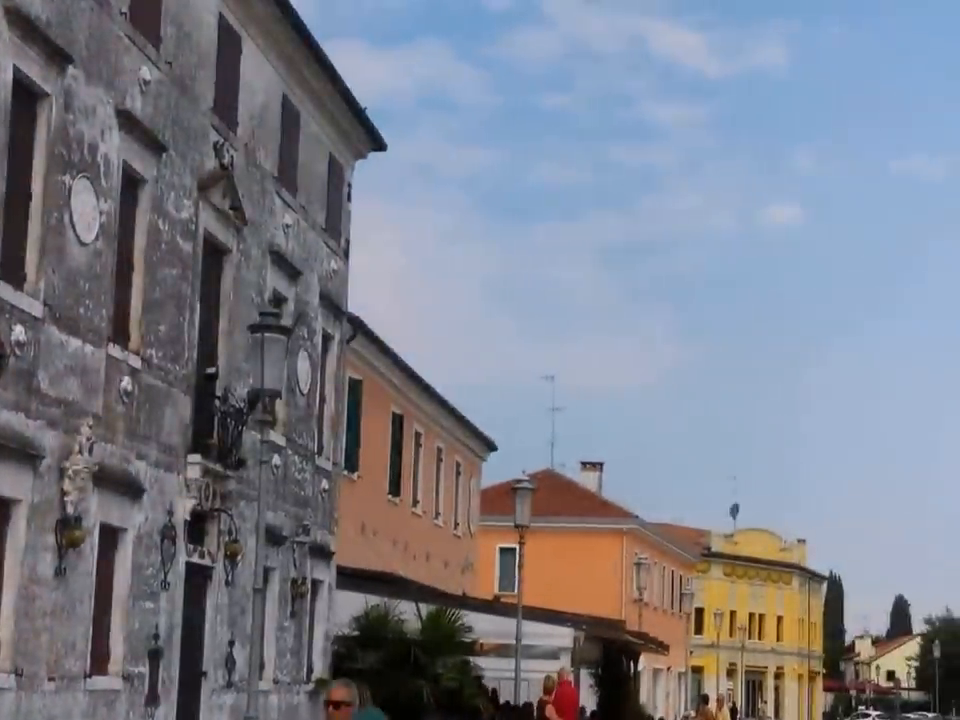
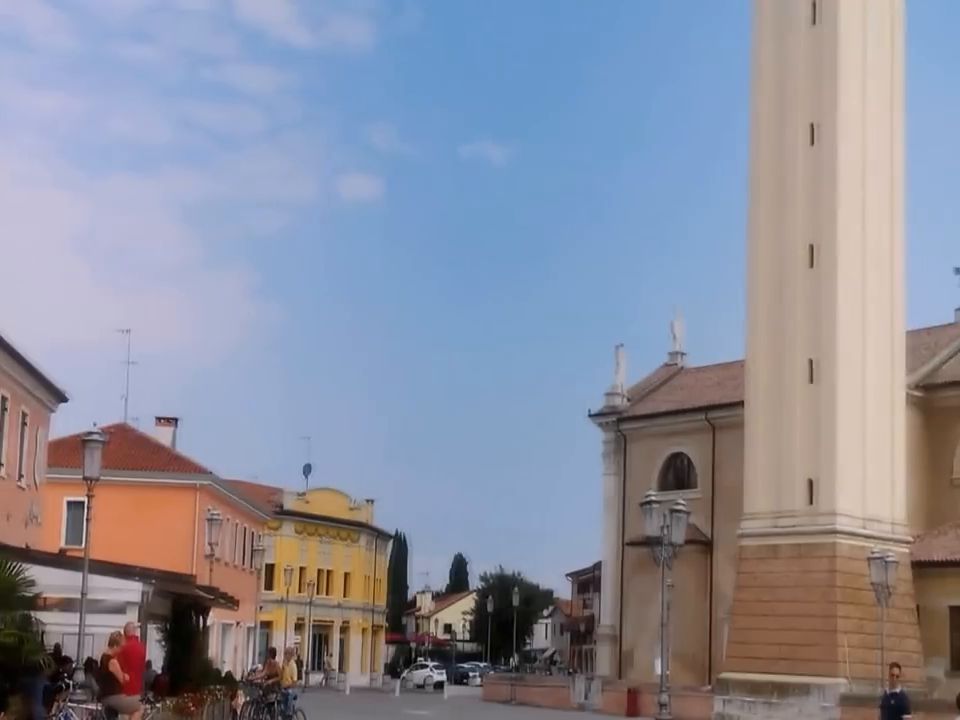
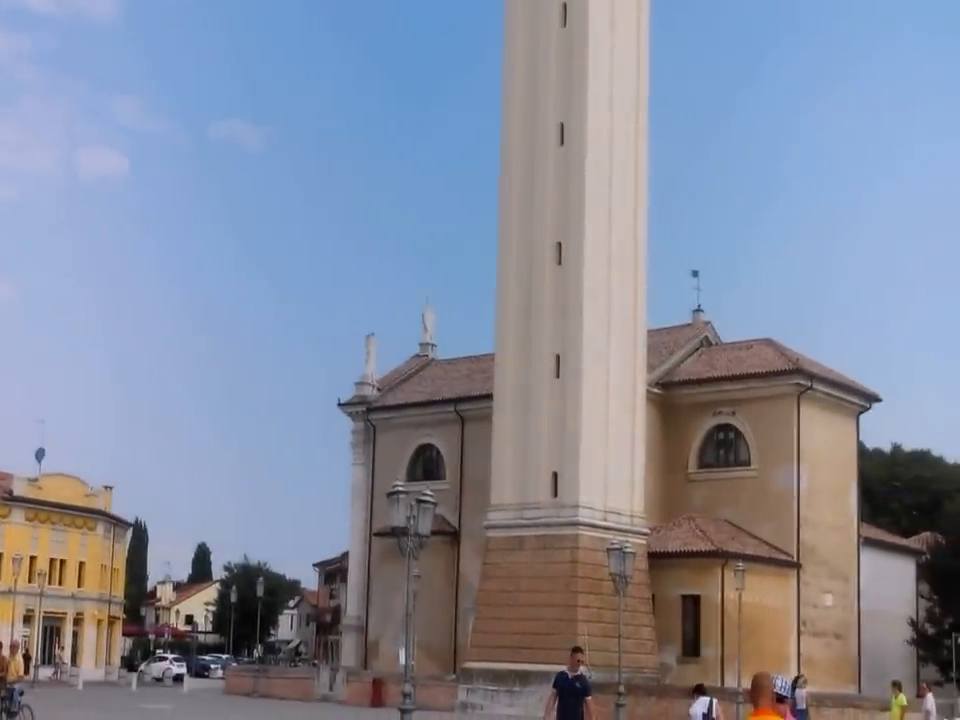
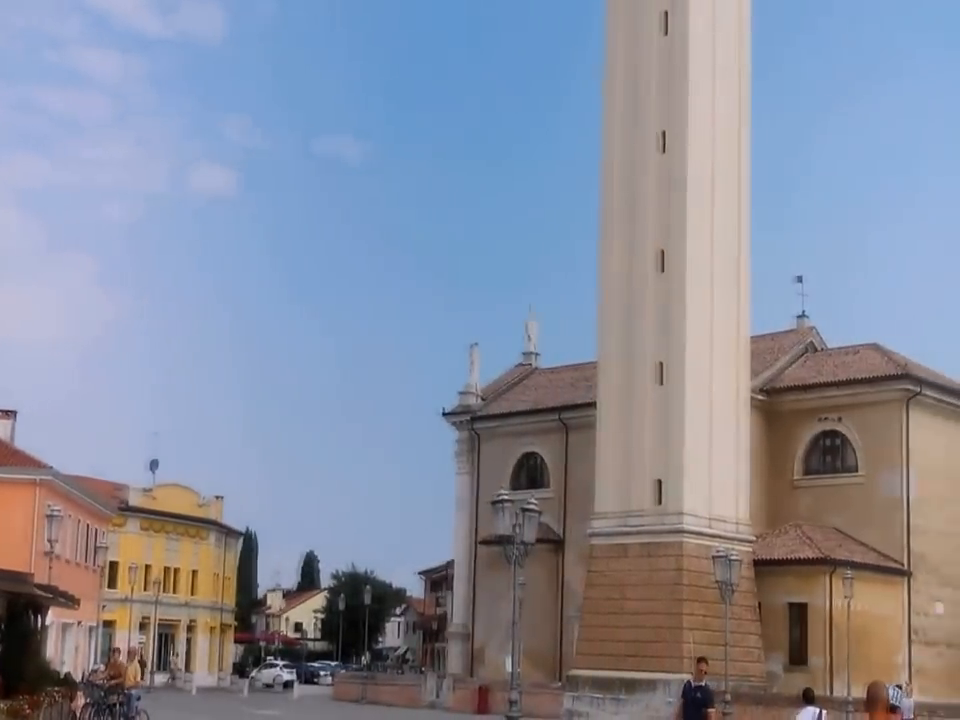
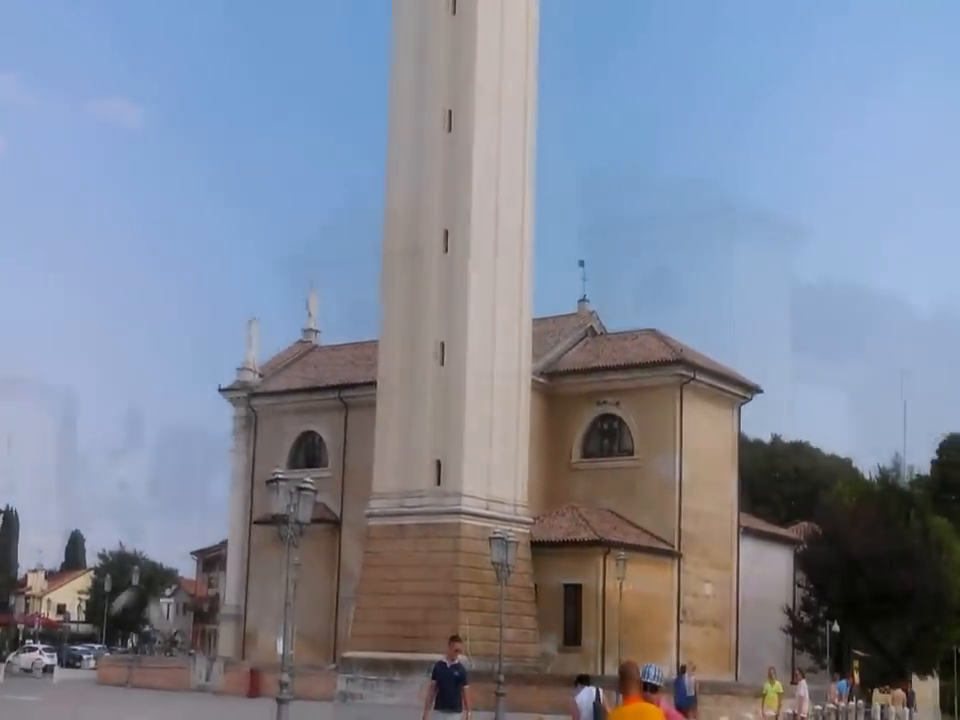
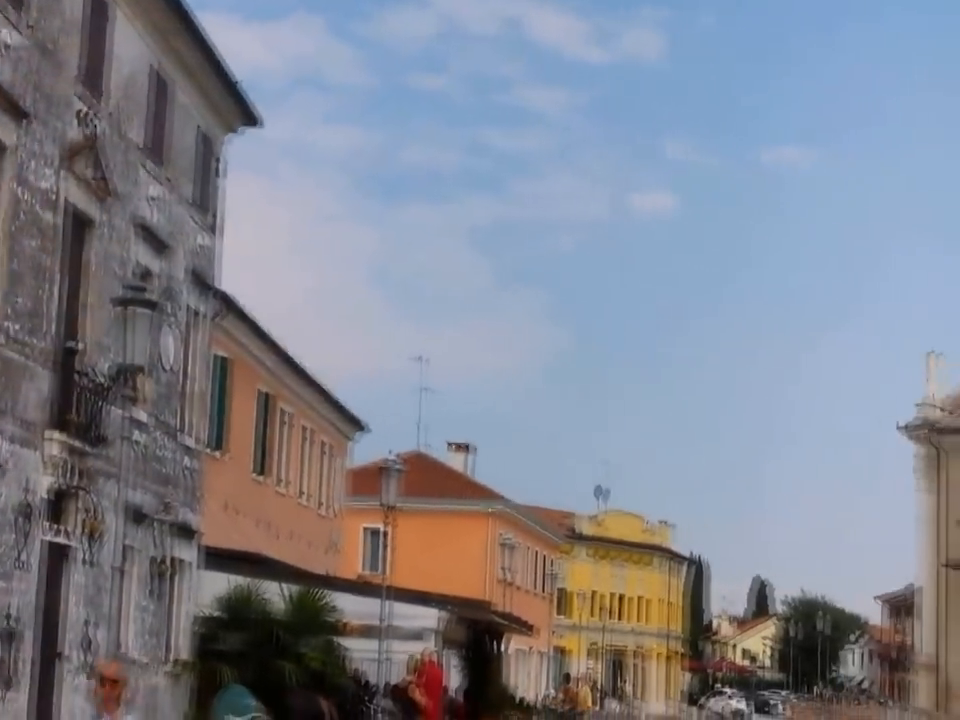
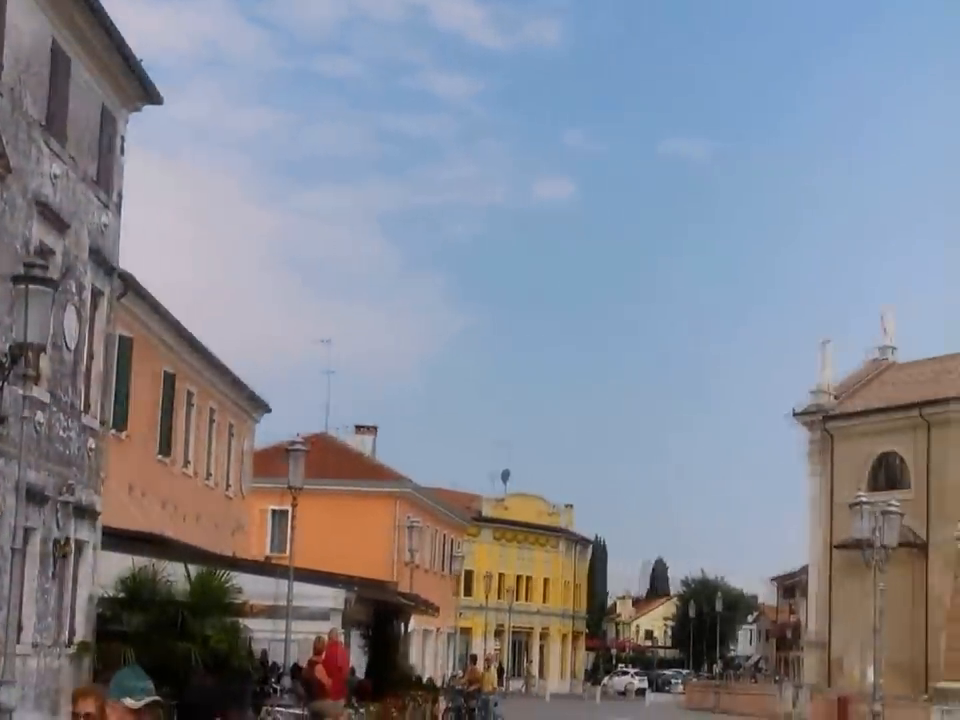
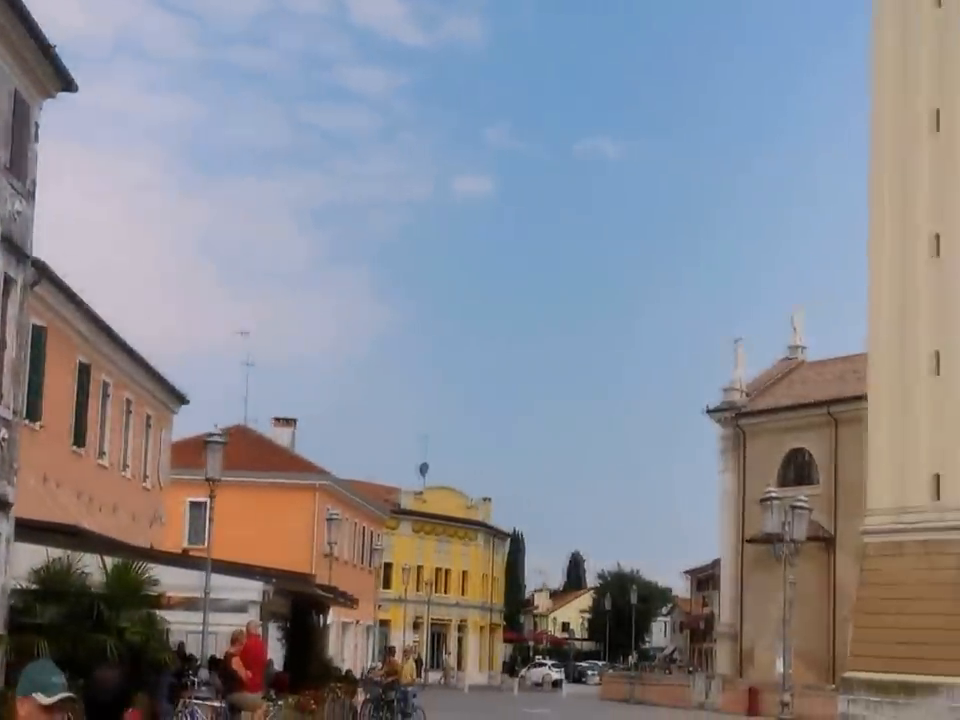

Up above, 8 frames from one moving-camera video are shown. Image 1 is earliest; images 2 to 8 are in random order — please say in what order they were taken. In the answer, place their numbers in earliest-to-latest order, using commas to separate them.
6, 7, 8, 2, 4, 3, 5
